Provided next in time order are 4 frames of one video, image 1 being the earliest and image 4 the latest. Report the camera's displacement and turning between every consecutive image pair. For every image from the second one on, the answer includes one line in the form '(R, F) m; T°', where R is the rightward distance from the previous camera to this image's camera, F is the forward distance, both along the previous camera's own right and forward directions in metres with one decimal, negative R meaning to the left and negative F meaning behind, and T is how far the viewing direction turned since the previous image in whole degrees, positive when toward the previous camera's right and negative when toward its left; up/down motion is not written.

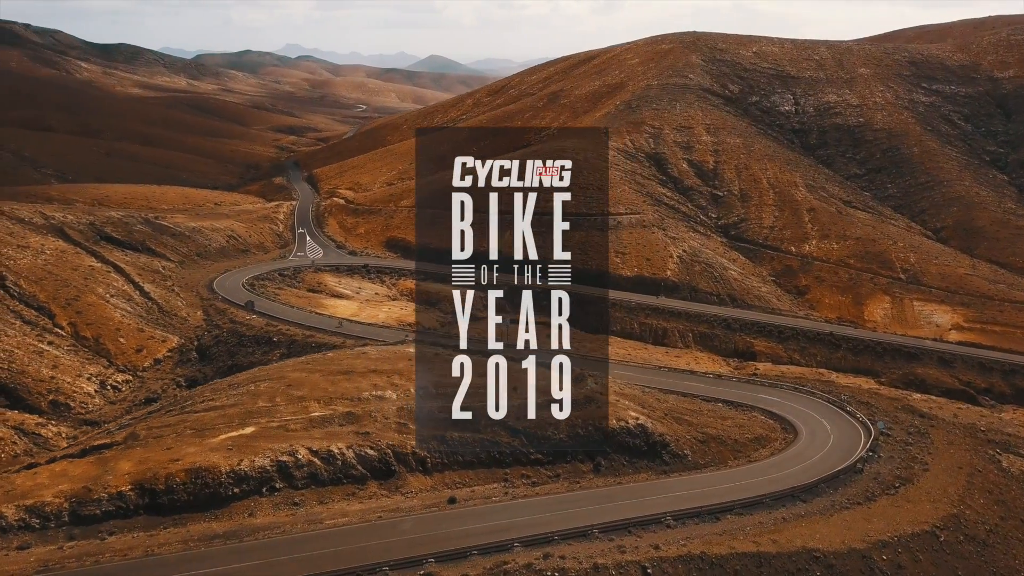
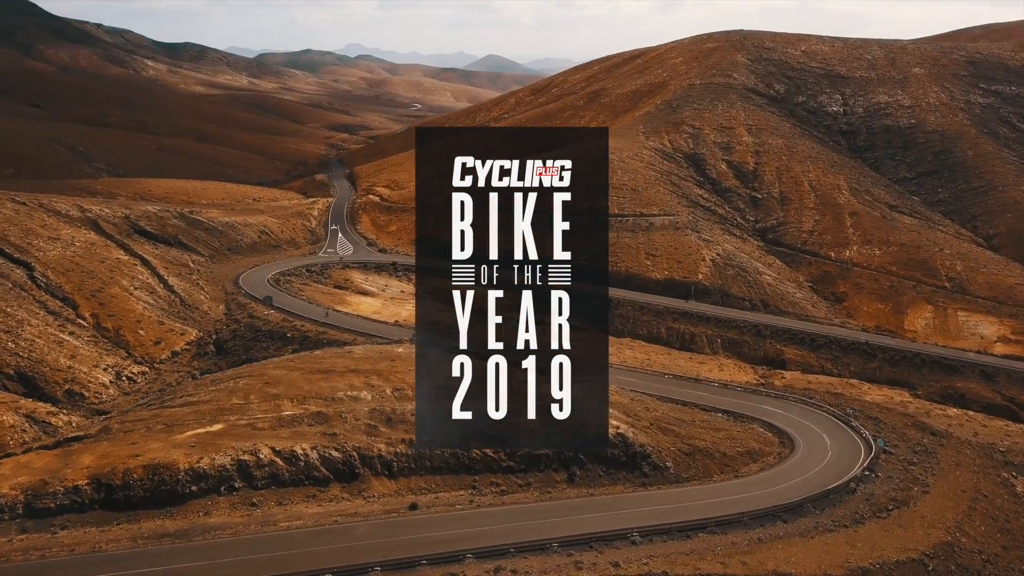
(+1.6, +0.6) m; -4°
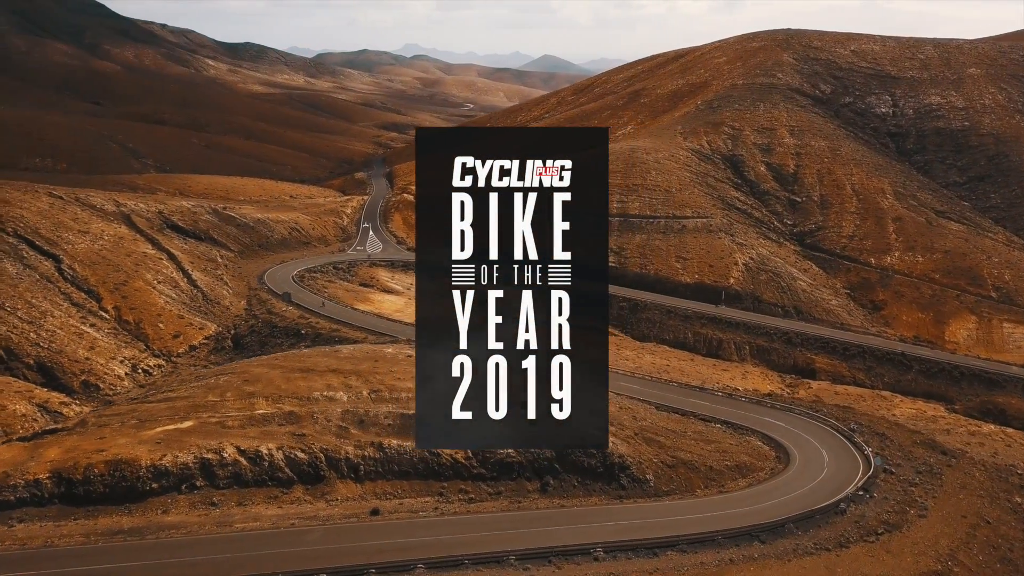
(+1.6, +0.6) m; -4°
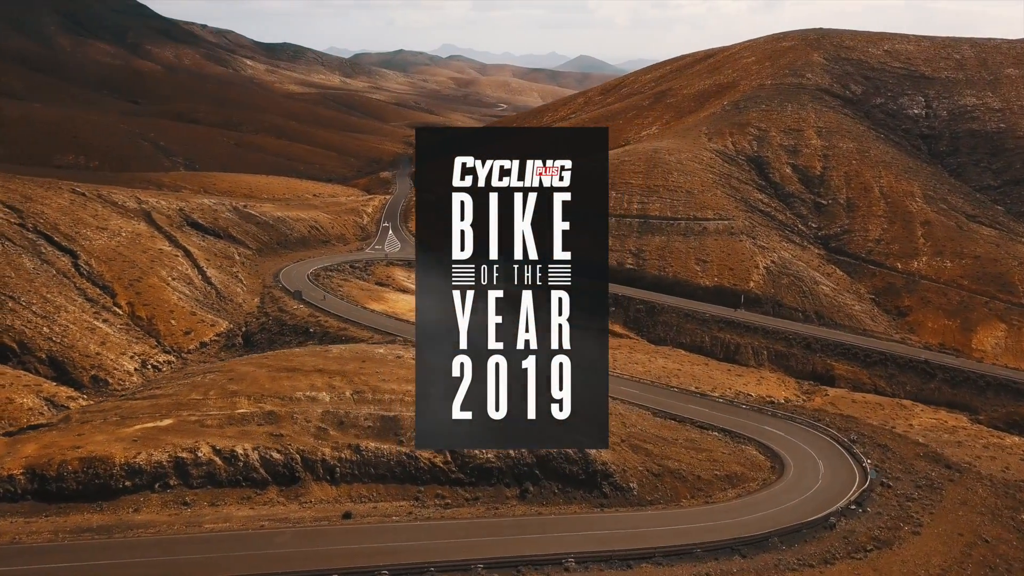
(+1.0, +0.4) m; -2°
